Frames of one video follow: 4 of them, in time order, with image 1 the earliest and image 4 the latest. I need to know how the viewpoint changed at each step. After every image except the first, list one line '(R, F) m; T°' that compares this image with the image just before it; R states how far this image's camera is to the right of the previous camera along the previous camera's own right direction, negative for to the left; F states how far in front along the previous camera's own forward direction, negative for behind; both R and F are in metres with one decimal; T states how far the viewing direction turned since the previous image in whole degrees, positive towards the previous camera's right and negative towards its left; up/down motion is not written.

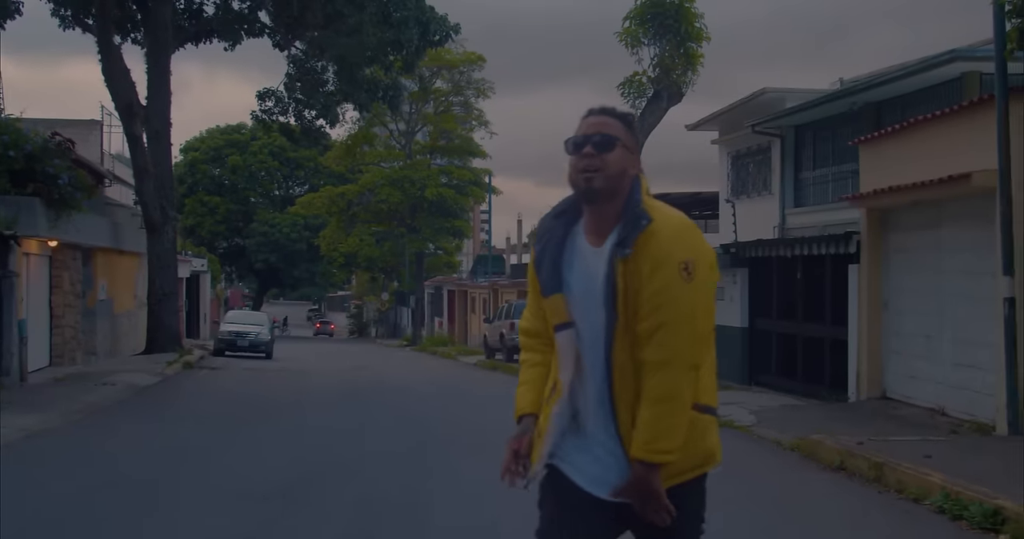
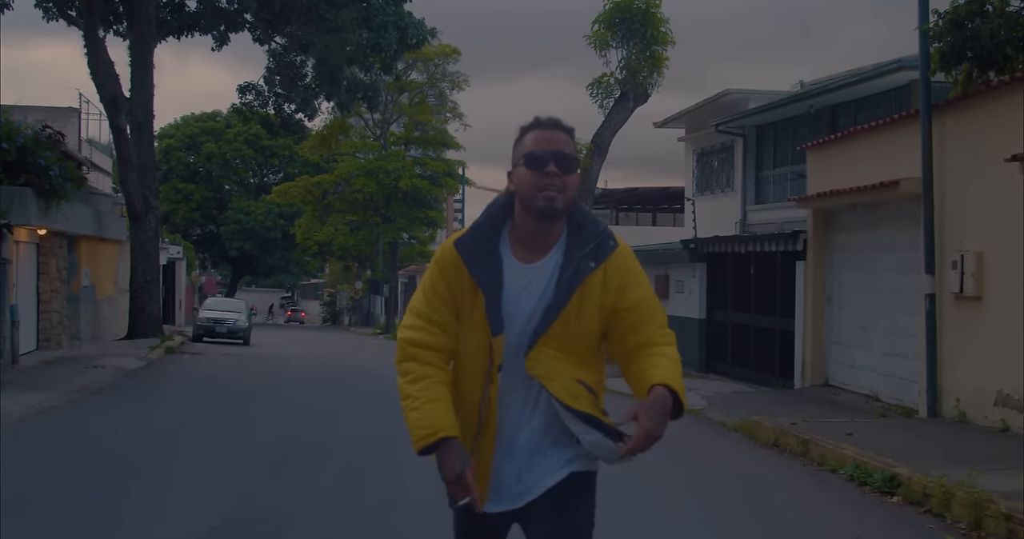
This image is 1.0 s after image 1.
(0.0, -1.0) m; +2°
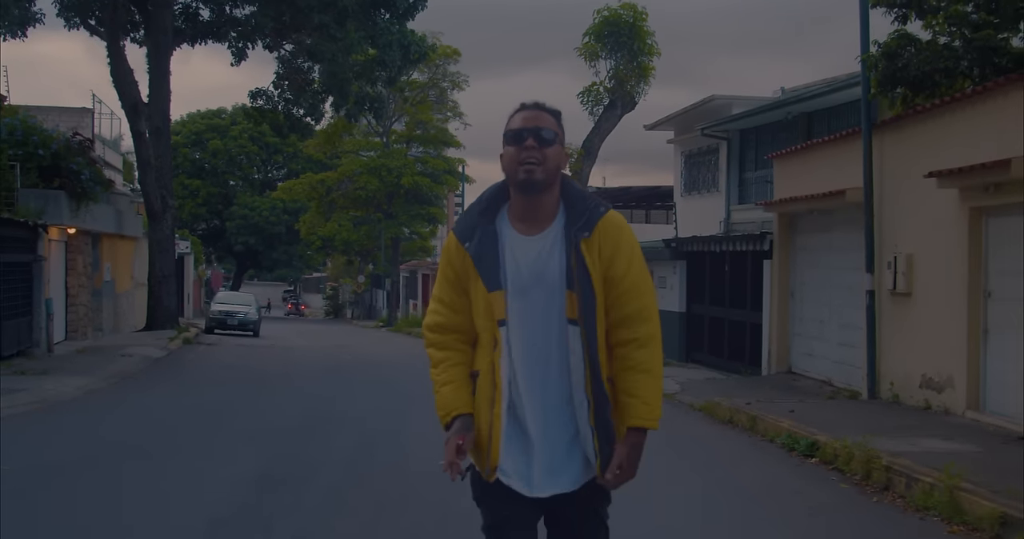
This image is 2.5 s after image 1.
(+0.1, -1.5) m; 0°
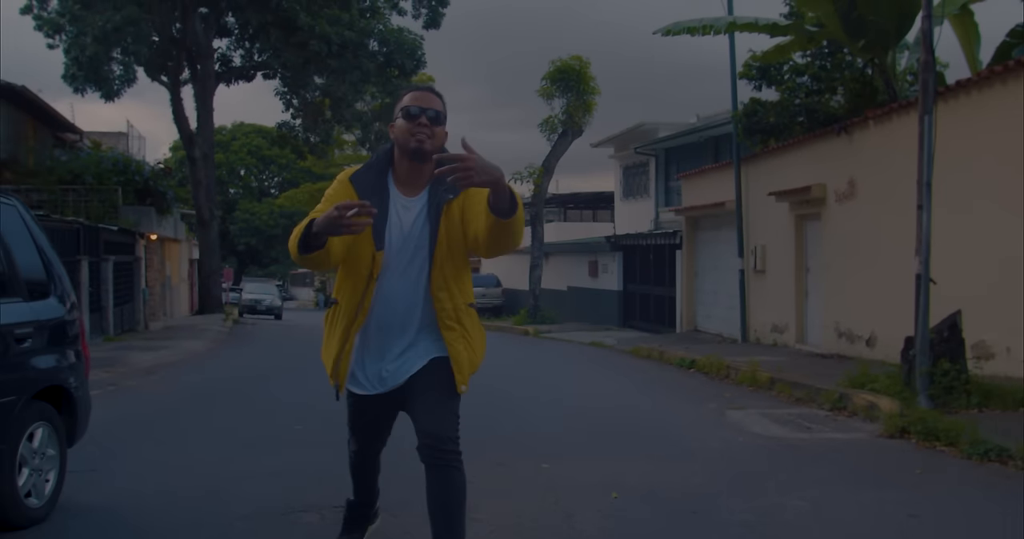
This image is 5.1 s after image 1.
(-0.2, -5.8) m; +1°
